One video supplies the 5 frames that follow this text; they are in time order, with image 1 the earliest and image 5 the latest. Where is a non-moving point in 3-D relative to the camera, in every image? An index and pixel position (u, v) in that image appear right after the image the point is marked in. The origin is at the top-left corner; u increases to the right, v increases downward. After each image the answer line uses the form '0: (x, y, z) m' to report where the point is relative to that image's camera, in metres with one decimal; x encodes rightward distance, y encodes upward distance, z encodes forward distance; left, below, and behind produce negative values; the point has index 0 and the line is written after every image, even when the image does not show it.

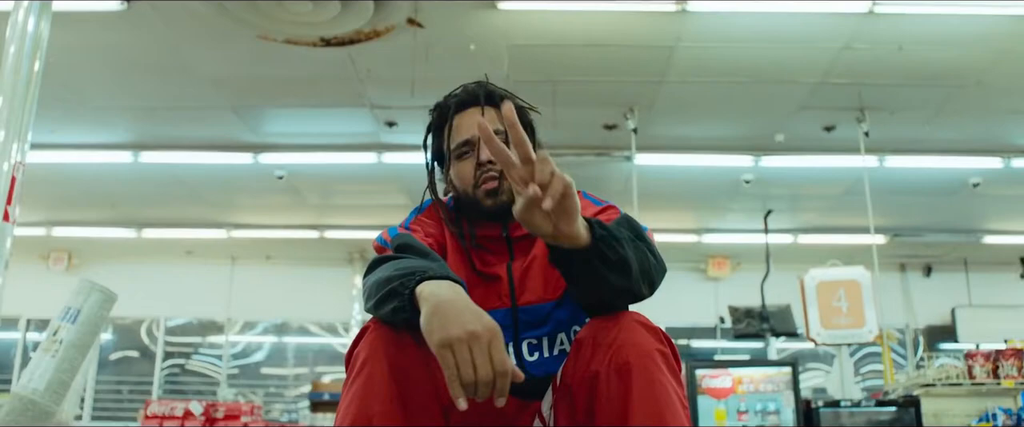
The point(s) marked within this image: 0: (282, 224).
0: (-1.8, -0.1, +7.5) m
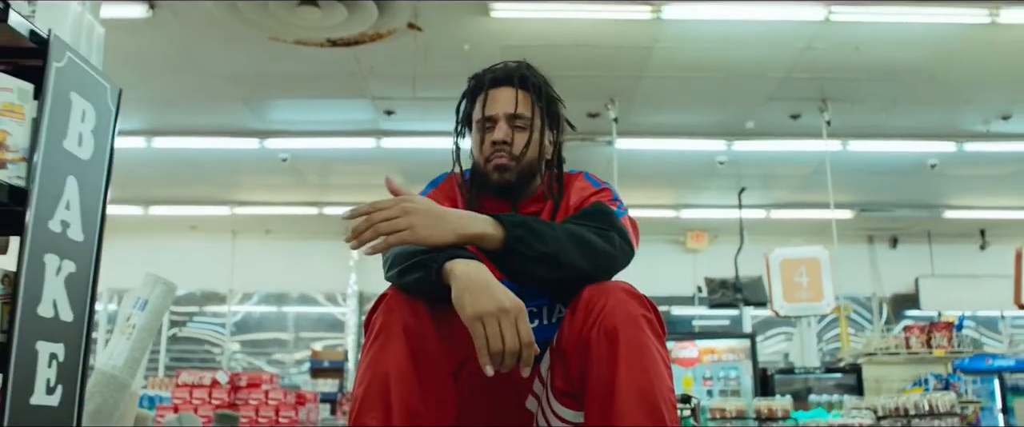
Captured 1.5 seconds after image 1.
0: (-1.9, +0.1, +7.9) m
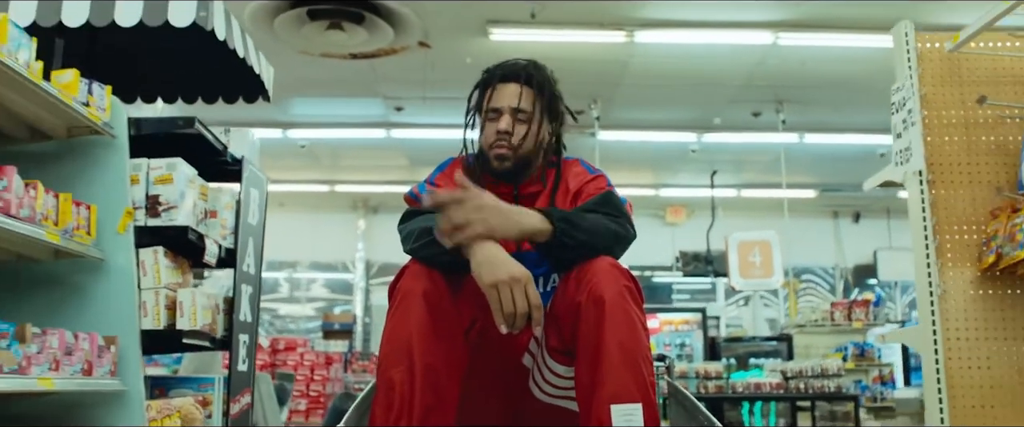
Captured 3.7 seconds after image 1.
0: (-1.9, +0.3, +8.7) m
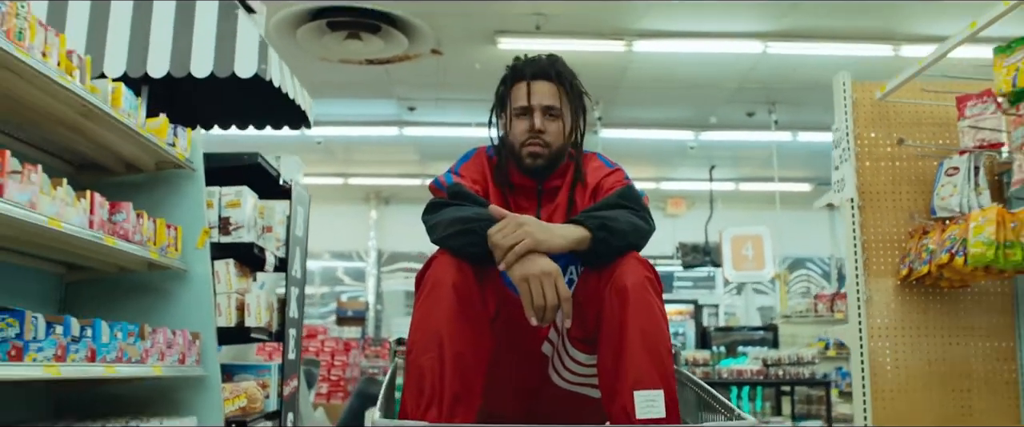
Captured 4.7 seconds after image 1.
0: (-1.9, +0.4, +9.1) m
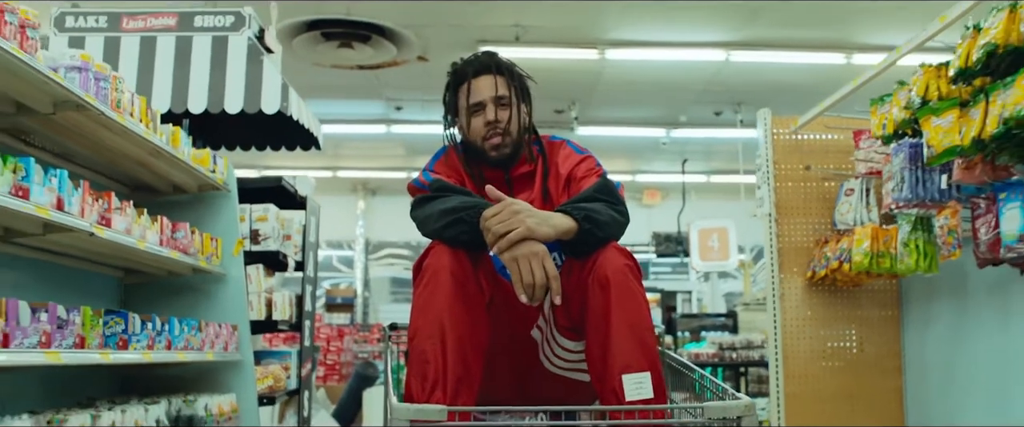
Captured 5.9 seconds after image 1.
0: (-2.0, +0.5, +9.5) m
